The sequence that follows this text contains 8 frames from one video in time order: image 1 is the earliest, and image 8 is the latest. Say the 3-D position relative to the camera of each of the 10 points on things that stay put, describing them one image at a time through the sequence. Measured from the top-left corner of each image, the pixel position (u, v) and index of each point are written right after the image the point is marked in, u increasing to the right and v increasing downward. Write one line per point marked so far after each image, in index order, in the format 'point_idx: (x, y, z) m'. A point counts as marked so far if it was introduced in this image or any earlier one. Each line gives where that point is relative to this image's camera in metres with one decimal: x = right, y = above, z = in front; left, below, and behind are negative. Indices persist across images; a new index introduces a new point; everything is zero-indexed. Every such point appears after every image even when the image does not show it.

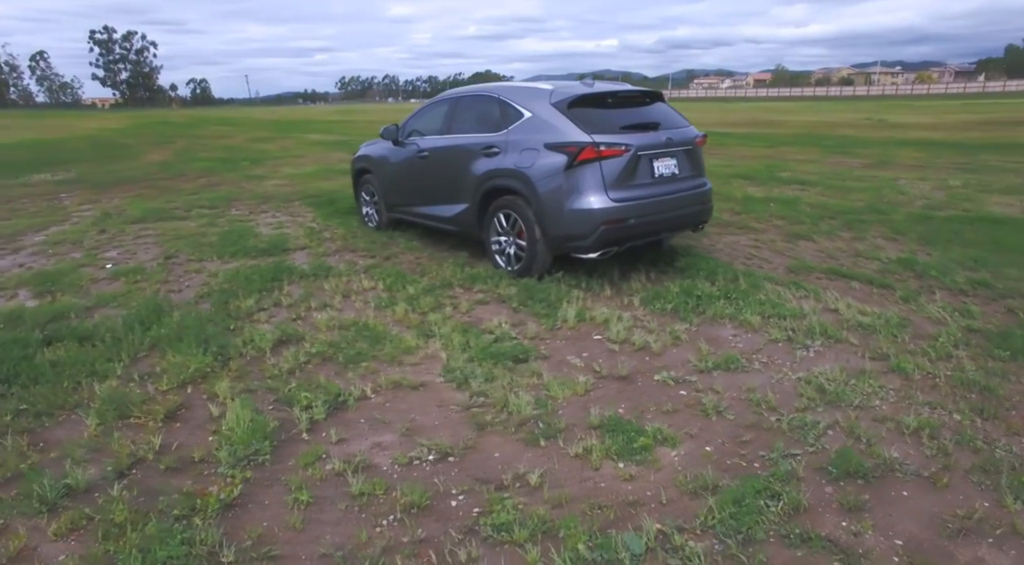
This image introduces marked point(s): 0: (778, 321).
0: (+1.8, -0.3, +4.3) m
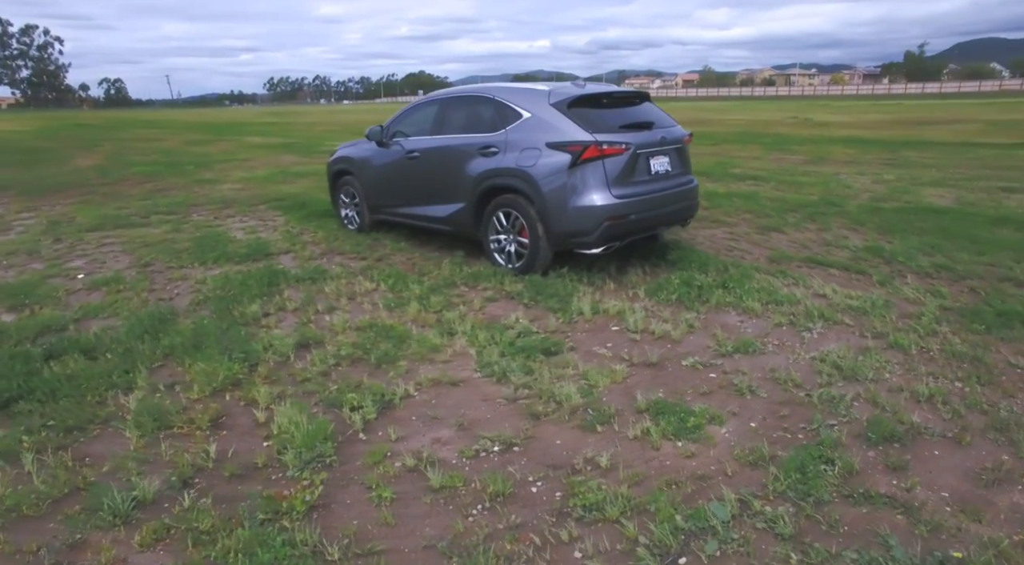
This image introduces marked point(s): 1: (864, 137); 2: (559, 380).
0: (+1.9, -0.2, +4.6) m
1: (+9.2, +3.8, +16.4) m
2: (+0.3, -0.6, +3.6) m
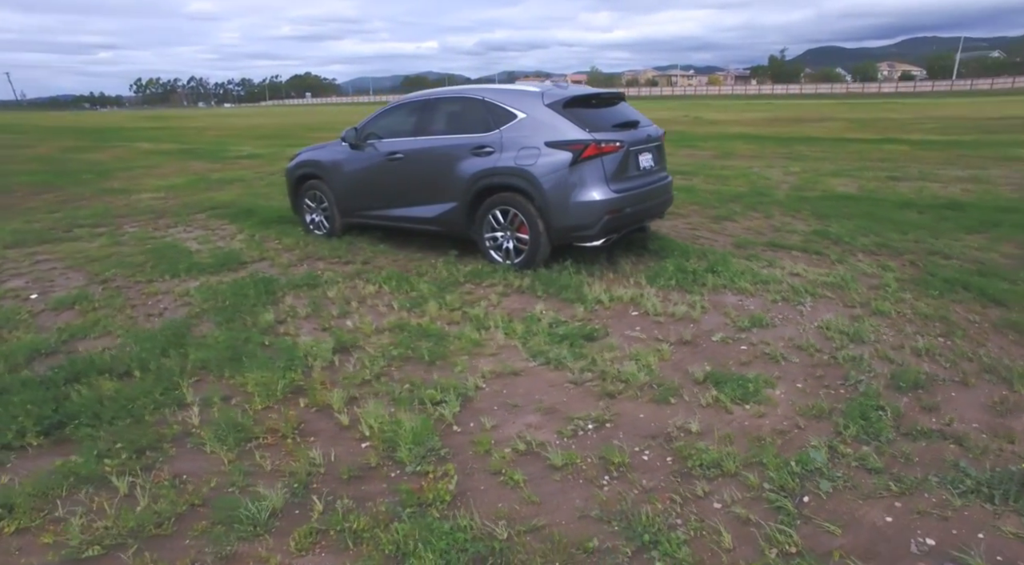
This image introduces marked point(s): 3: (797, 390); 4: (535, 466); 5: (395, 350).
0: (+2.1, 0.0, +5.1) m
1: (+6.9, +4.2, +18.0) m
2: (+0.6, -0.5, +3.8) m
3: (+1.6, -0.6, +3.5) m
4: (+0.1, -0.8, +2.9) m
5: (-0.8, -0.4, +4.1) m
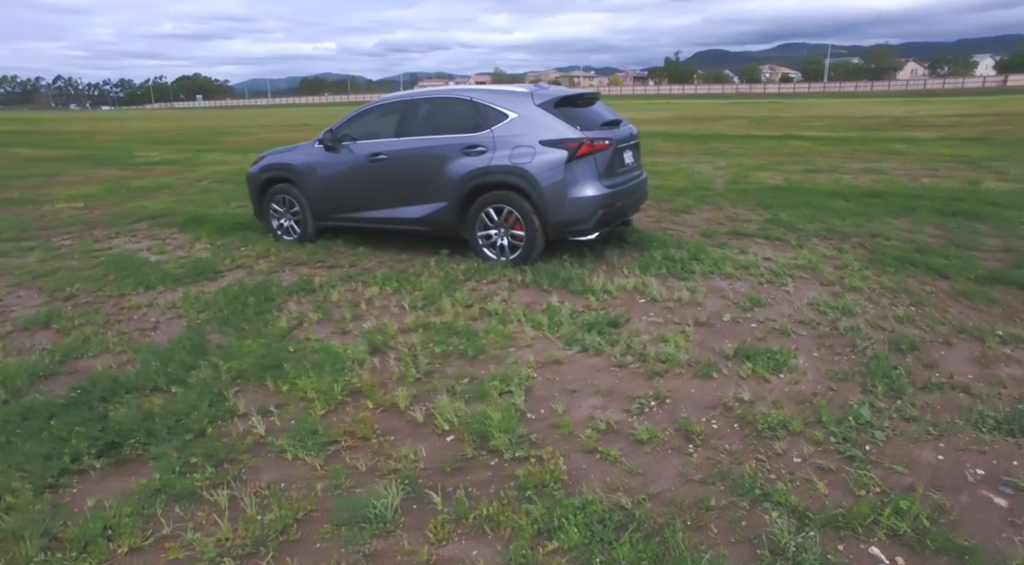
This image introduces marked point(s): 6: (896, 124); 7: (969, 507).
0: (+2.1, +0.1, +5.6) m
1: (+4.7, +4.5, +19.0) m
2: (+0.9, -0.4, +4.1) m
3: (+1.9, -0.5, +3.9) m
4: (+0.5, -0.8, +3.1) m
5: (-0.5, -0.4, +4.2) m
6: (+11.8, +4.9, +19.3) m
7: (+1.8, -0.9, +2.5) m
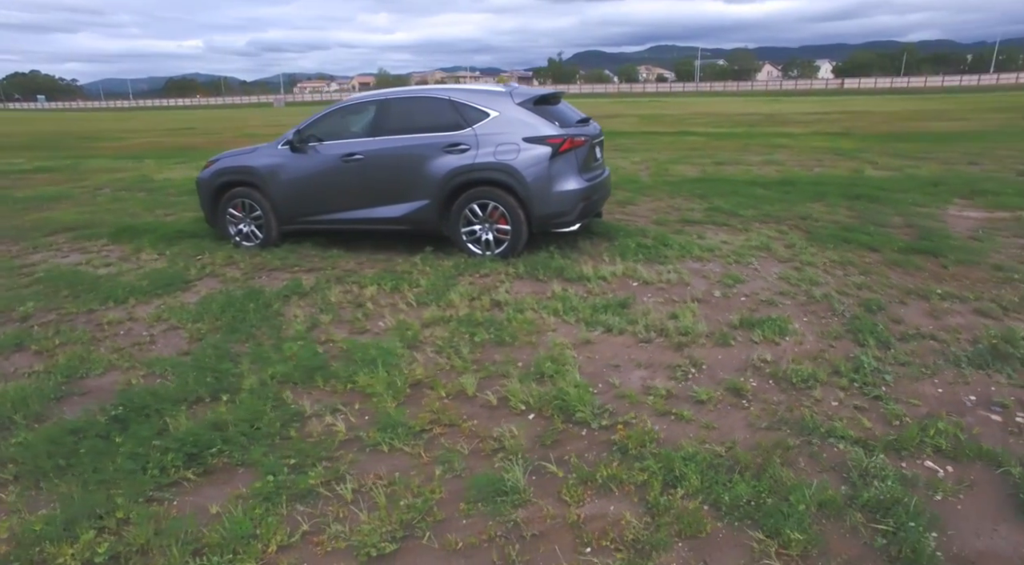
0: (+2.0, +0.3, +6.2) m
1: (+1.9, +4.8, +19.9) m
2: (+1.1, -0.3, +4.5) m
3: (+2.1, -0.3, +4.5) m
4: (+0.9, -0.7, +3.5) m
5: (-0.3, -0.4, +4.3) m
6: (+8.7, +5.5, +21.4) m
7: (+2.3, -0.7, +3.1) m
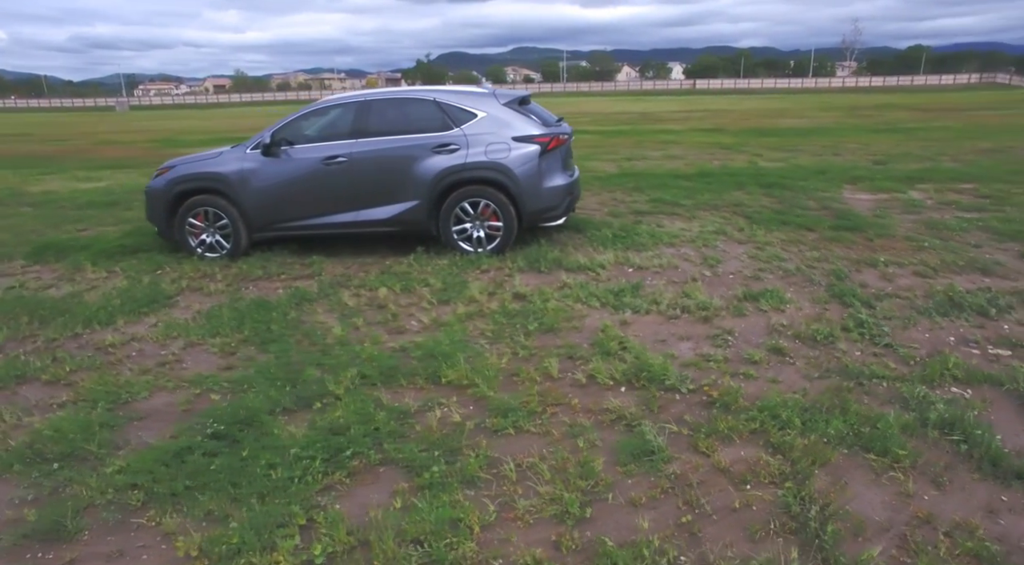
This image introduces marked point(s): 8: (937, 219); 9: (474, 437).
0: (+1.8, +0.5, +6.9) m
1: (-1.5, +4.8, +20.2) m
2: (+1.3, -0.1, +5.0) m
3: (+2.3, -0.1, +5.2) m
4: (+1.5, -0.5, +4.0) m
5: (0.0, -0.3, +4.6) m
6: (+4.9, +6.0, +23.1) m
7: (+2.9, -0.5, +4.0) m
8: (+4.9, +0.7, +7.2) m
9: (-0.2, -0.8, +3.2) m
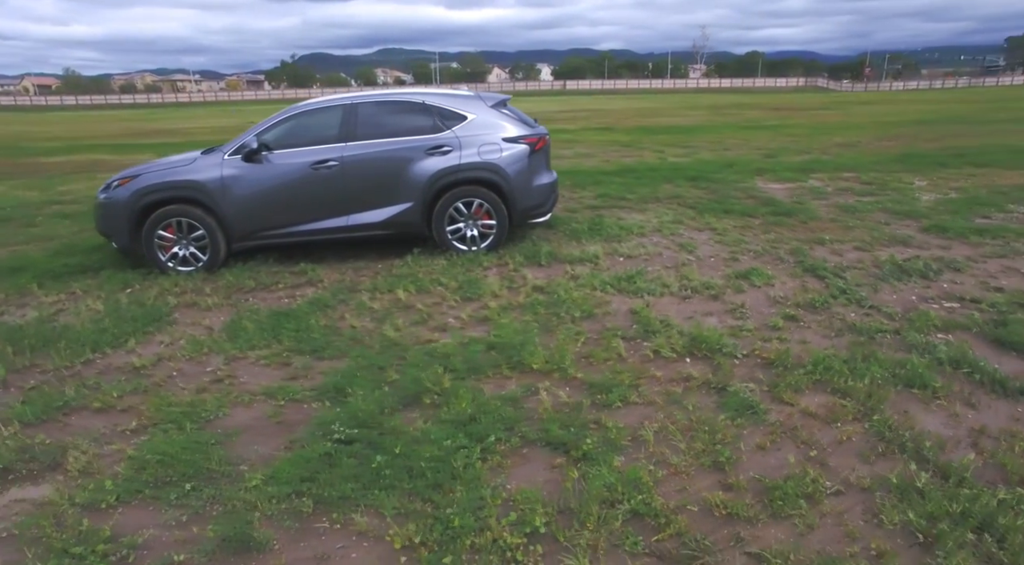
0: (+1.6, +0.6, +7.5) m
1: (-4.6, +4.7, +19.8) m
2: (+1.5, 0.0, +5.6) m
3: (+2.5, +0.1, +6.0) m
4: (+1.9, -0.4, +4.6) m
5: (+0.3, -0.3, +4.9) m
6: (+0.9, +6.2, +24.0) m
7: (+3.3, -0.2, +4.9) m
8: (+4.5, +1.1, +8.5) m
9: (+0.4, -0.7, +3.5) m
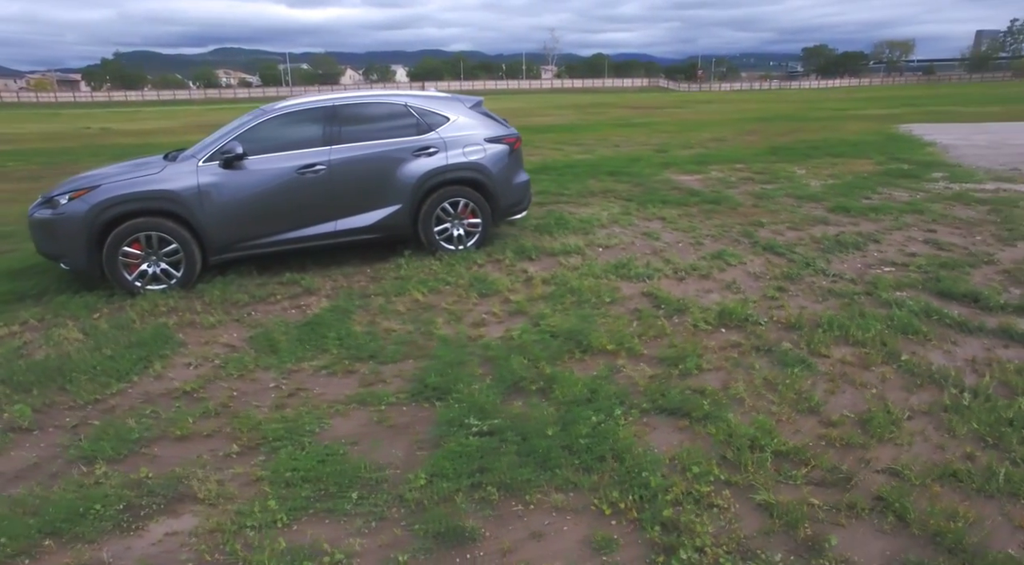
0: (+1.1, +0.8, +8.0) m
1: (-8.0, +4.3, +18.6) m
2: (+1.6, +0.2, +6.2) m
3: (+2.4, +0.4, +6.8) m
4: (+2.2, -0.2, +5.3) m
5: (+0.6, -0.2, +5.2) m
6: (-3.7, +6.1, +23.9) m
7: (+3.5, +0.1, +5.9) m
8: (+3.7, +1.4, +9.7) m
9: (+1.0, -0.6, +3.9) m
